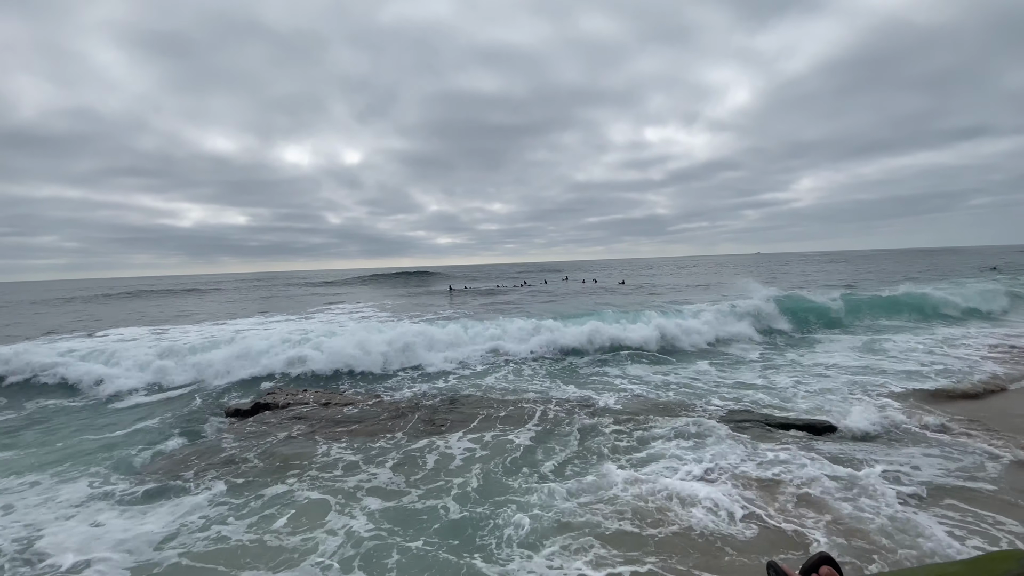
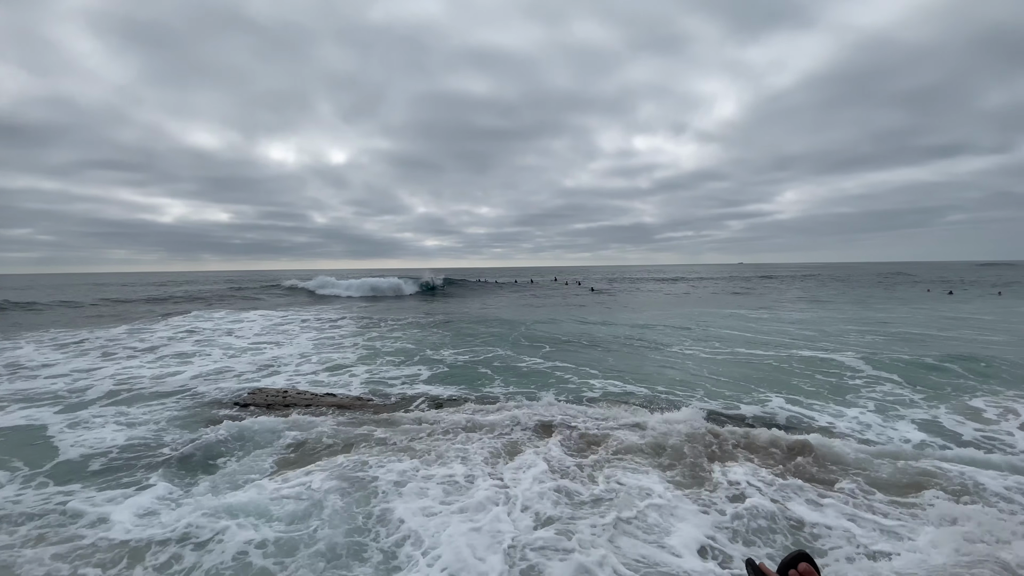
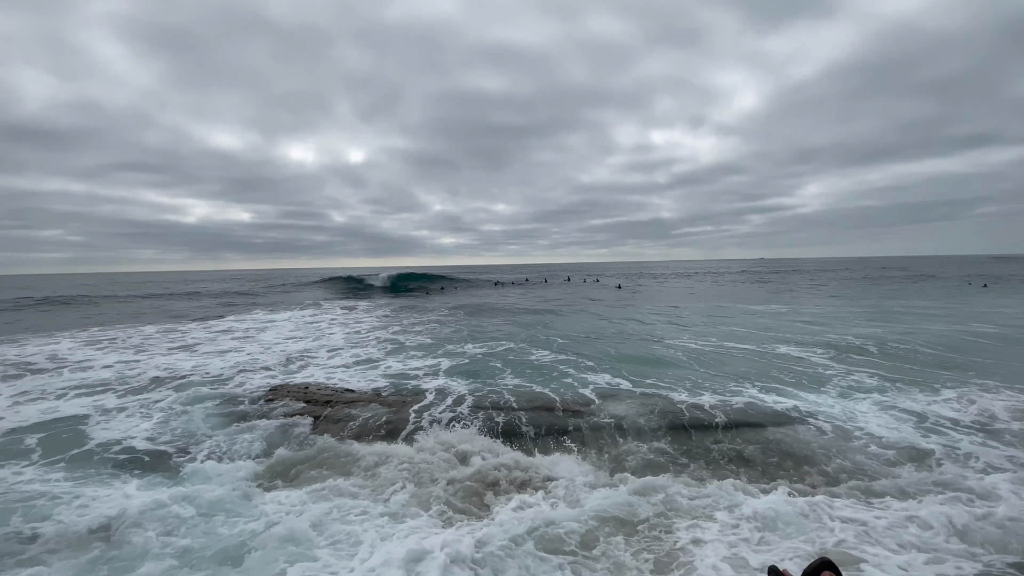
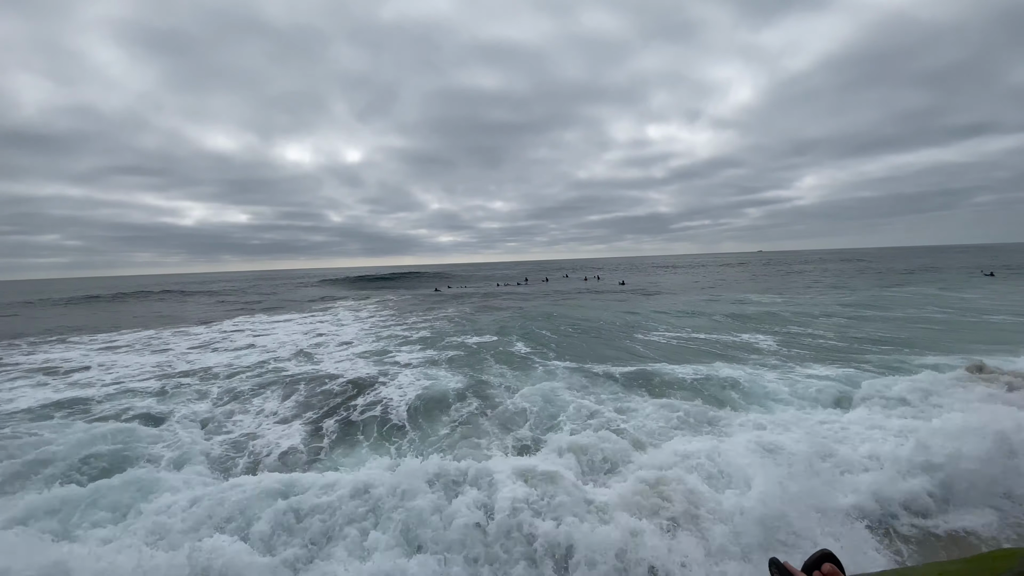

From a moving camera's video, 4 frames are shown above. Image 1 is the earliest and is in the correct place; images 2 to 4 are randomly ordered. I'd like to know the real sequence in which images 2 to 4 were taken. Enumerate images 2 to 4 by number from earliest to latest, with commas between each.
4, 3, 2
